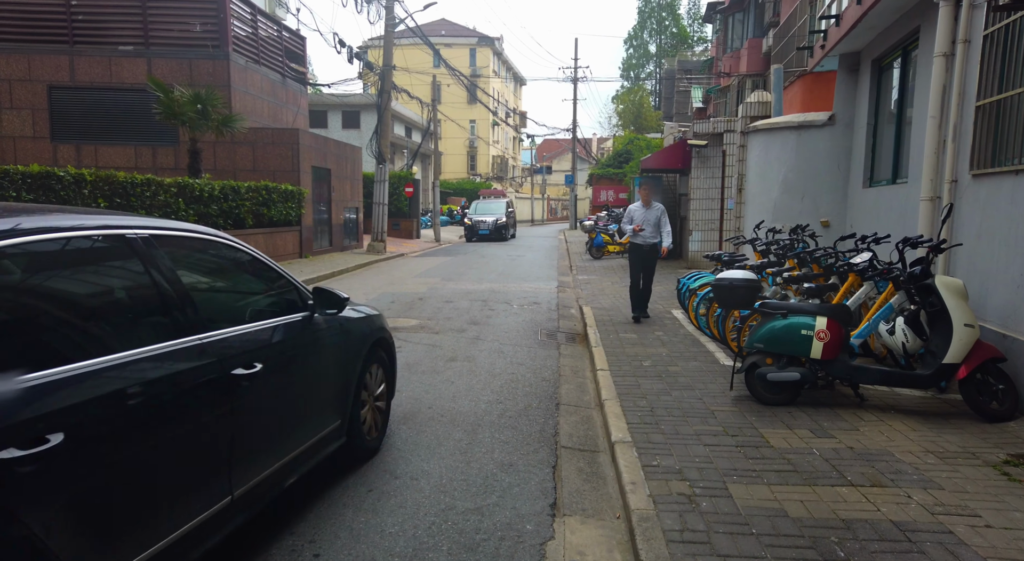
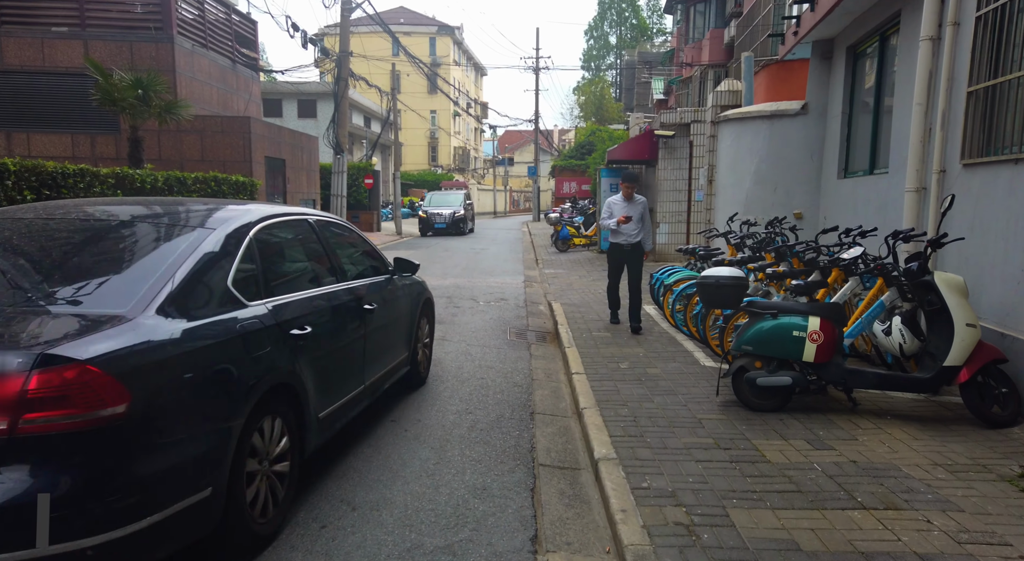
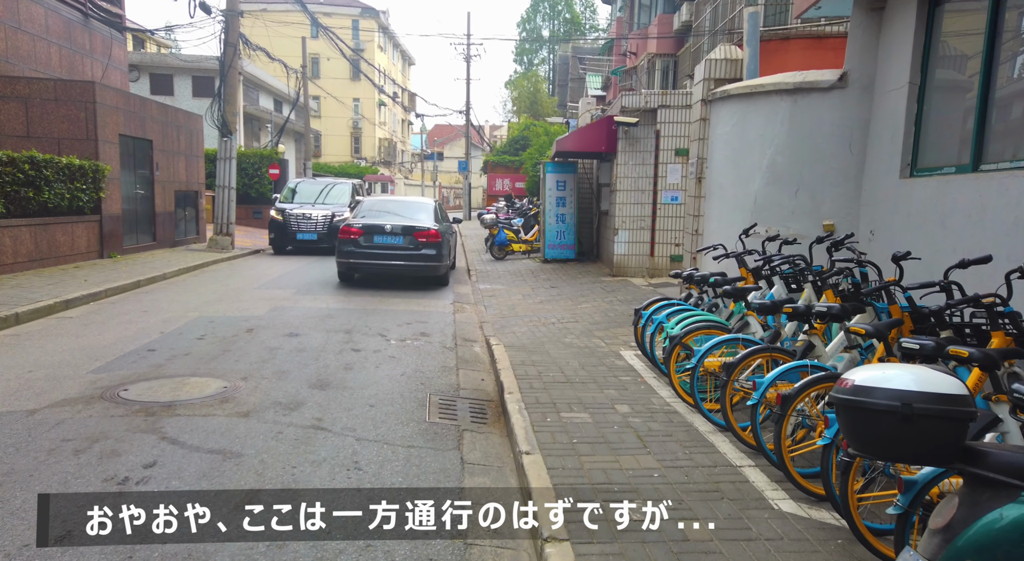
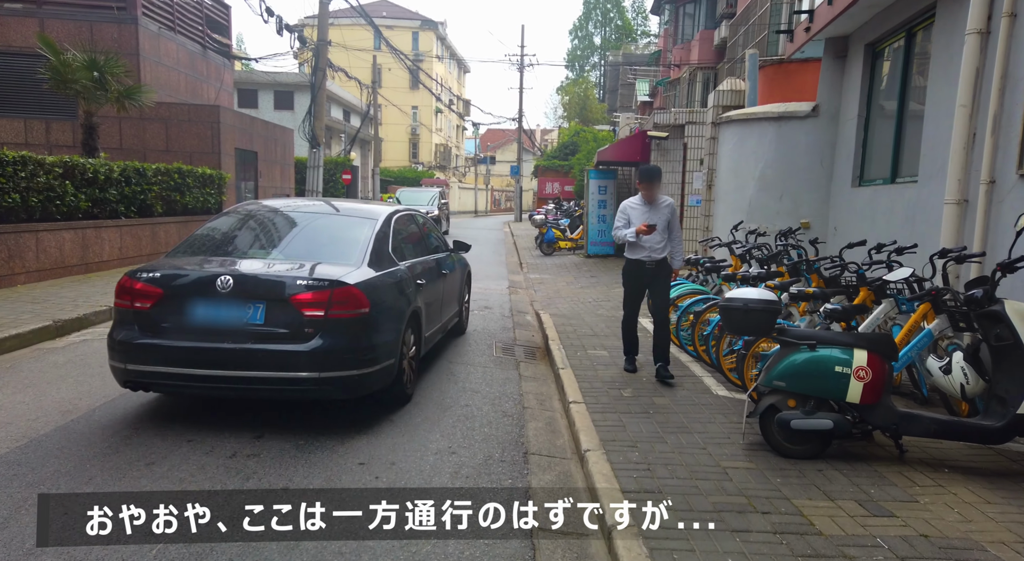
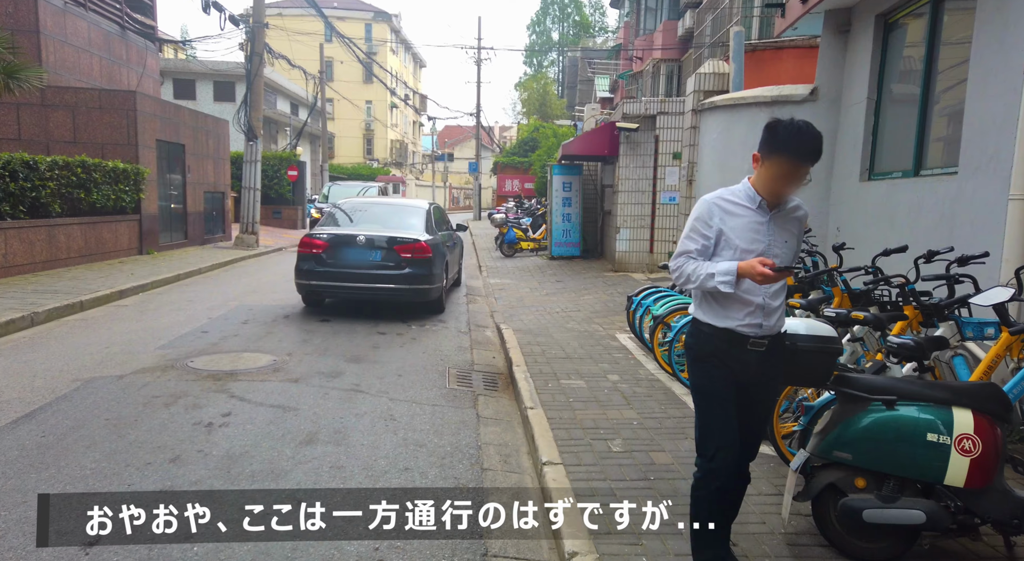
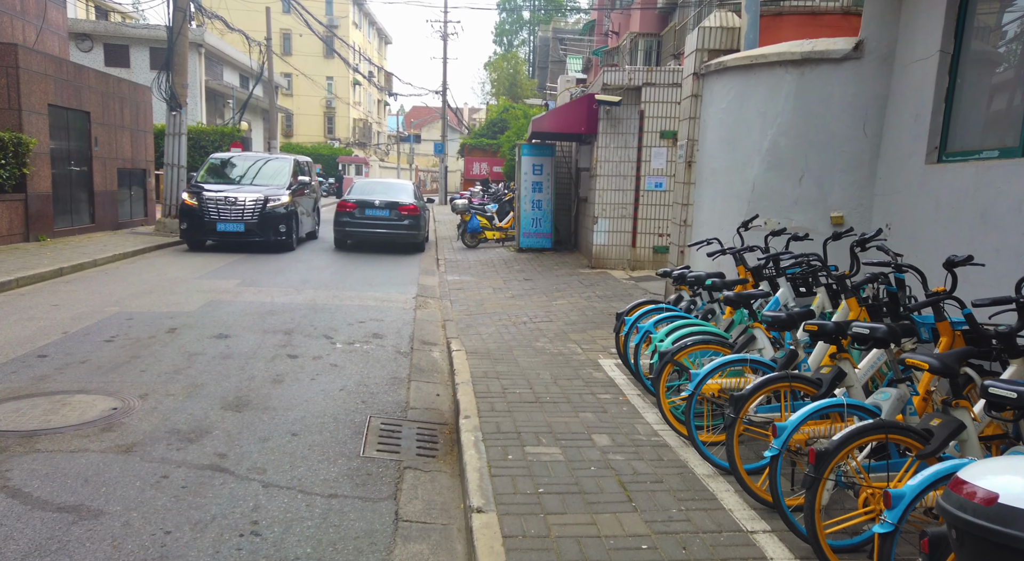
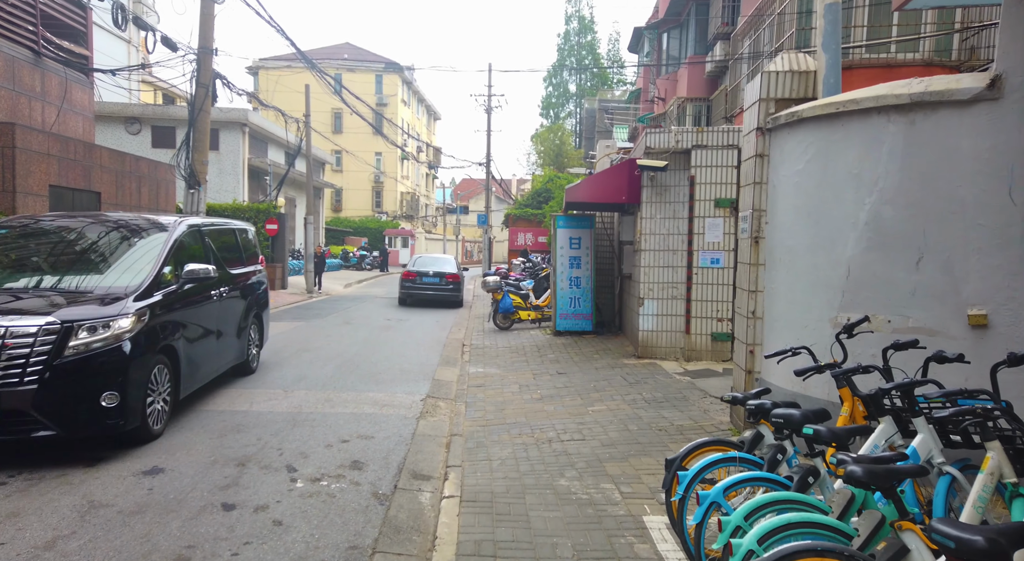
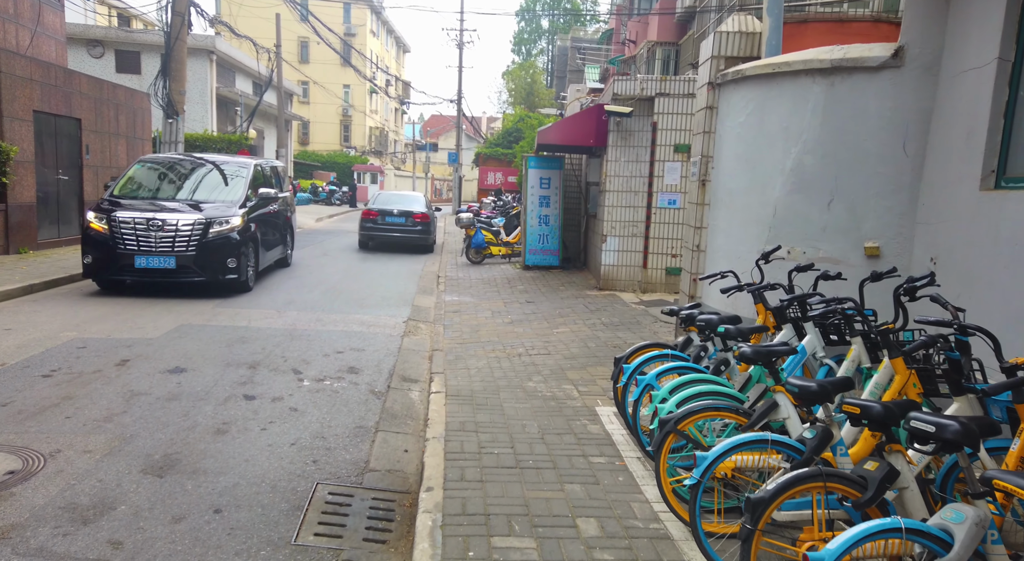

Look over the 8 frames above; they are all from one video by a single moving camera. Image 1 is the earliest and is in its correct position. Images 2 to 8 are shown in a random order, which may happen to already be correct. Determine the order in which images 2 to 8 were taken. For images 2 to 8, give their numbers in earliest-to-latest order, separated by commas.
2, 4, 5, 3, 6, 8, 7
